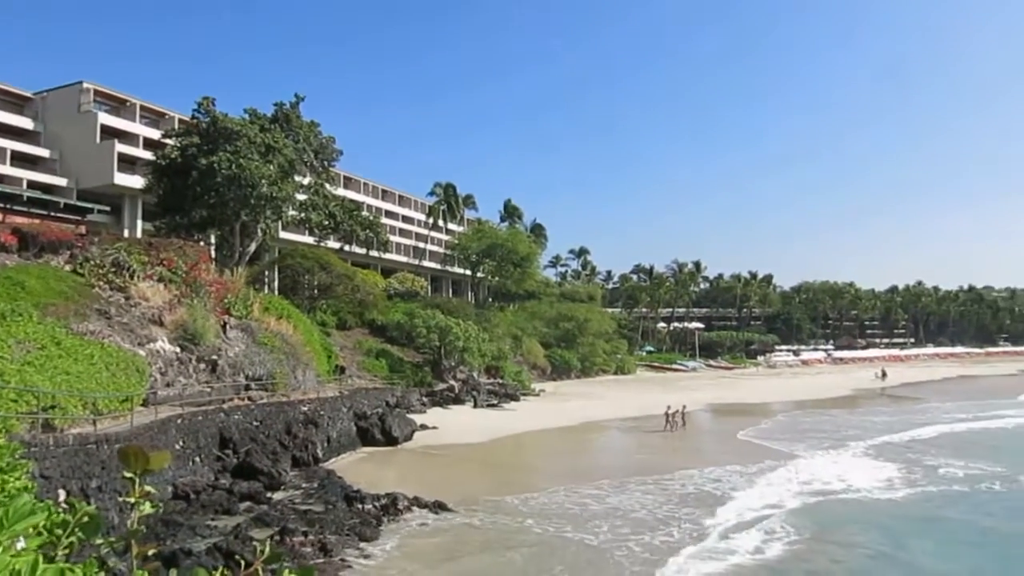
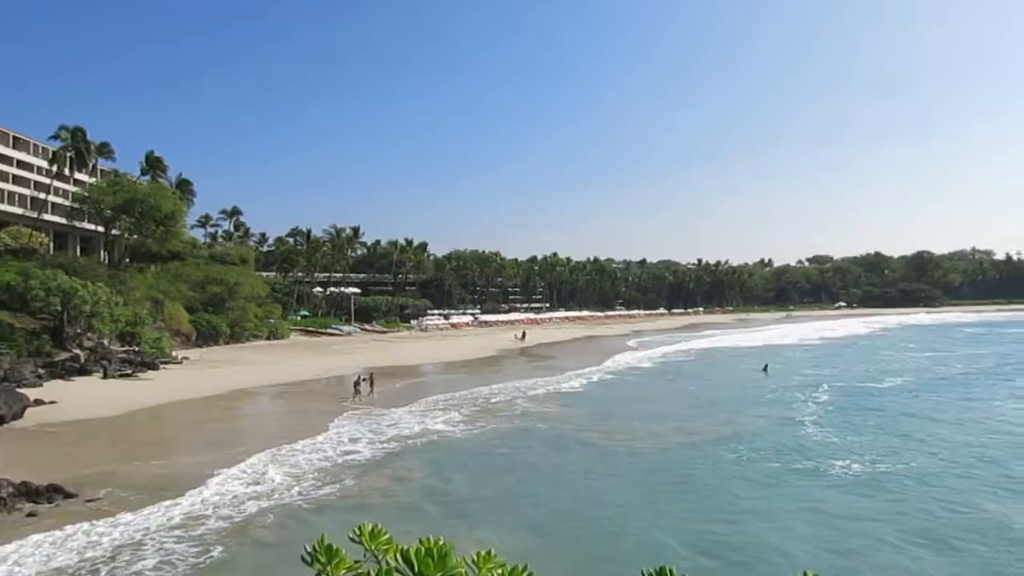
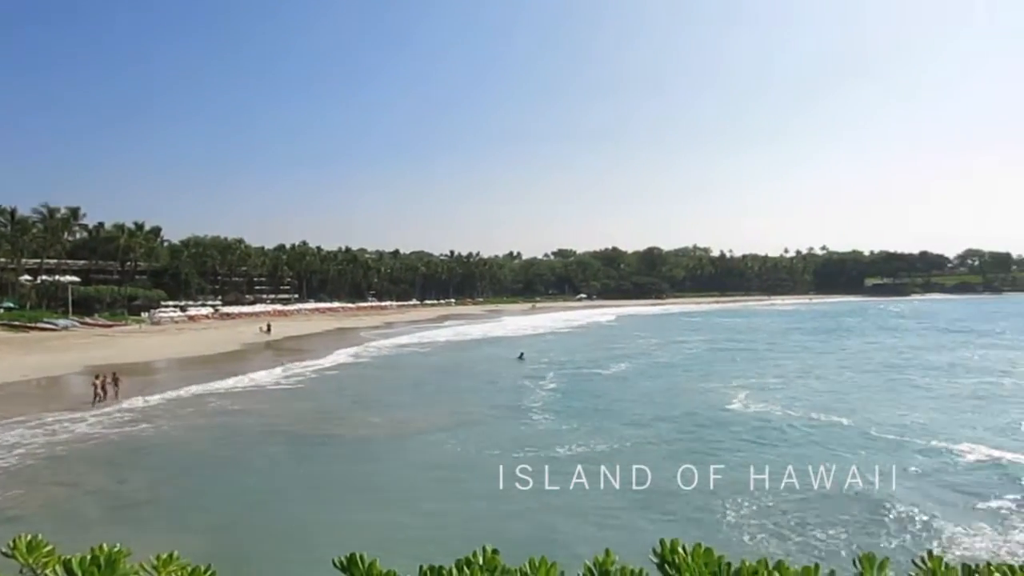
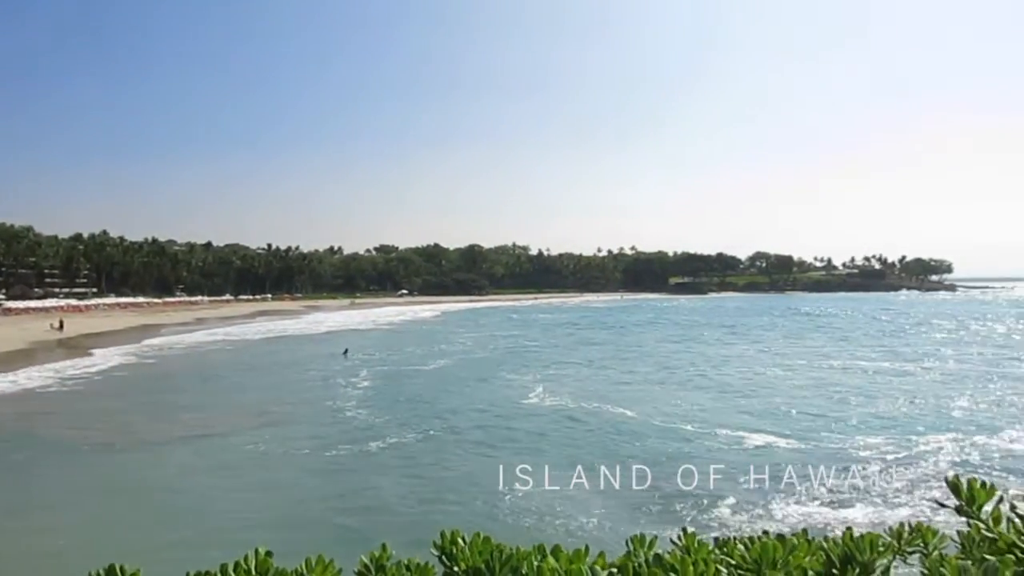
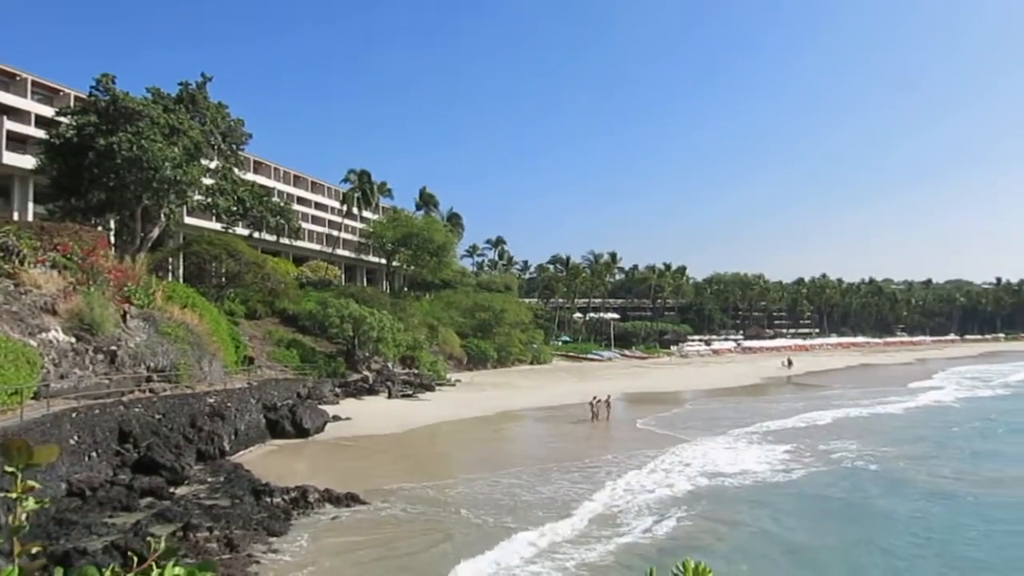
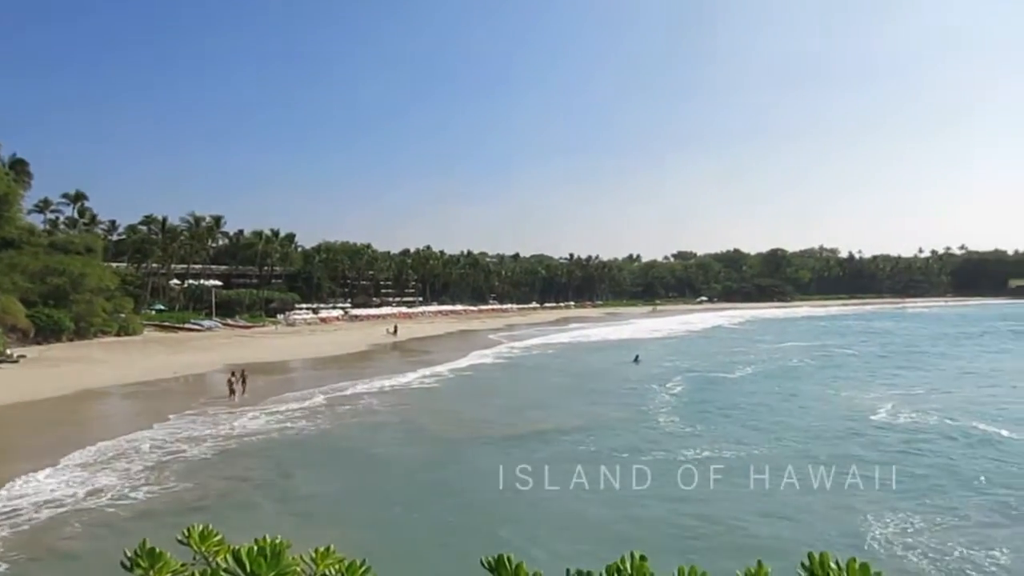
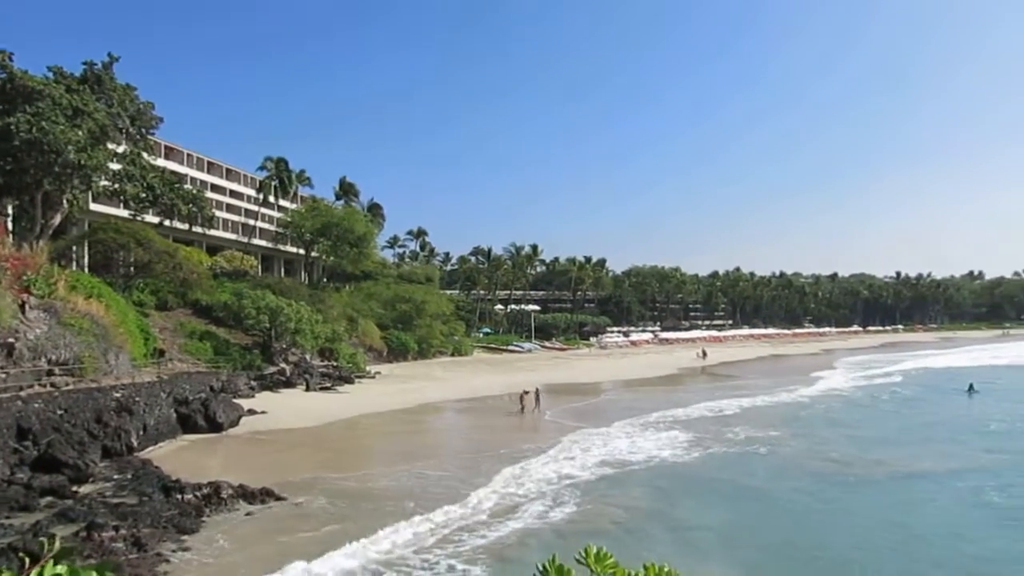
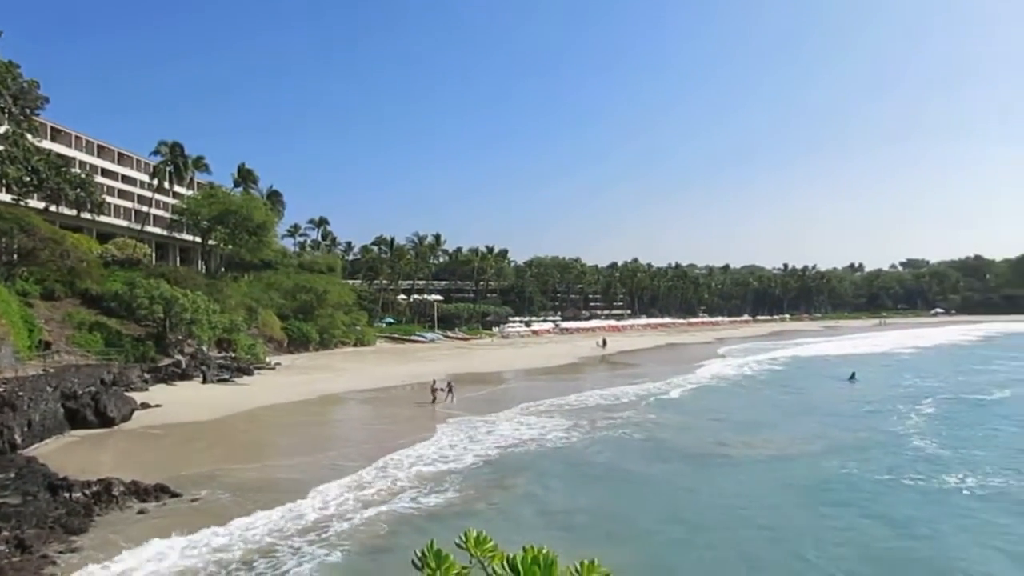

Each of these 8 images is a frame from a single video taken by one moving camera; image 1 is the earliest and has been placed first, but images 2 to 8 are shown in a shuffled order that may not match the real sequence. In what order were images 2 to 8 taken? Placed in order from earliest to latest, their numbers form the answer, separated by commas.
5, 7, 8, 2, 6, 3, 4
